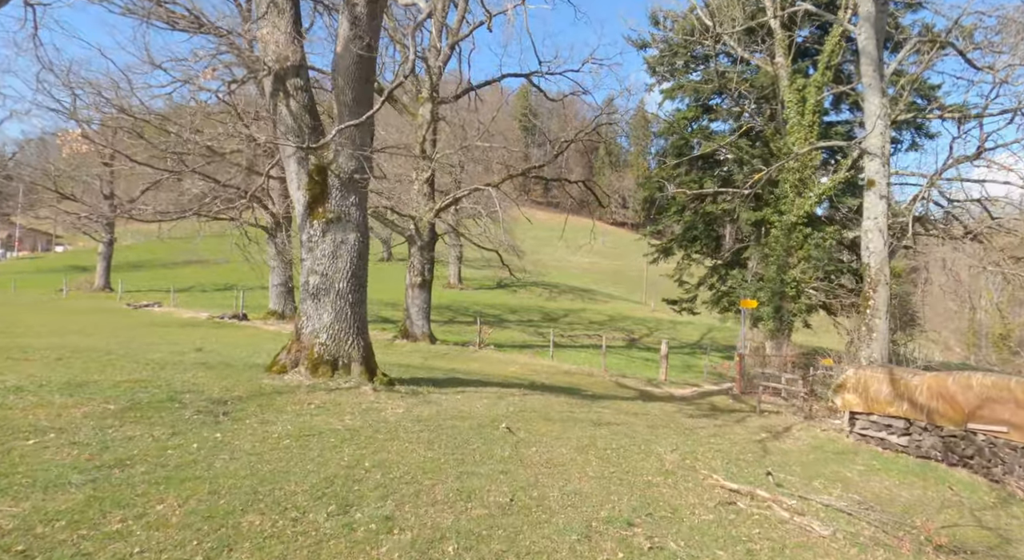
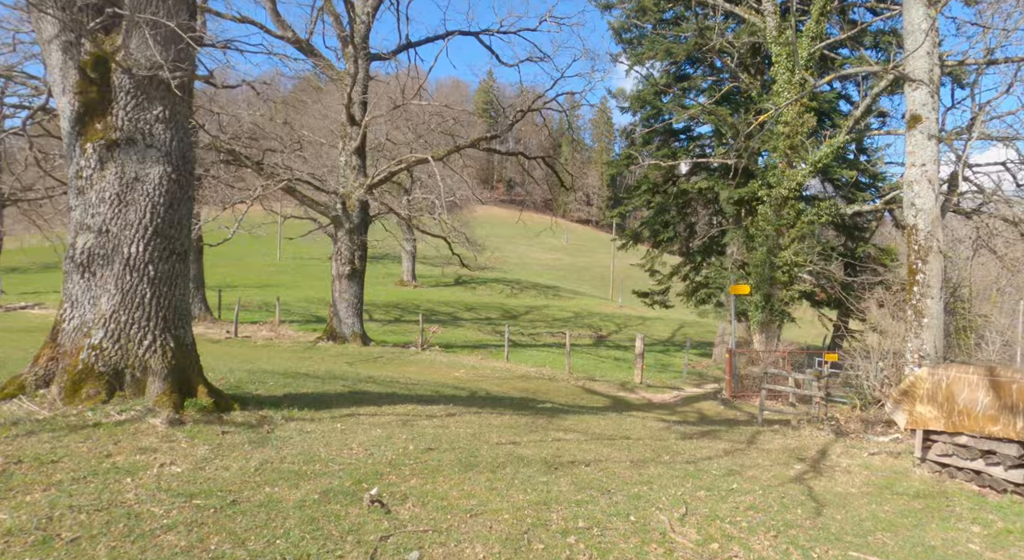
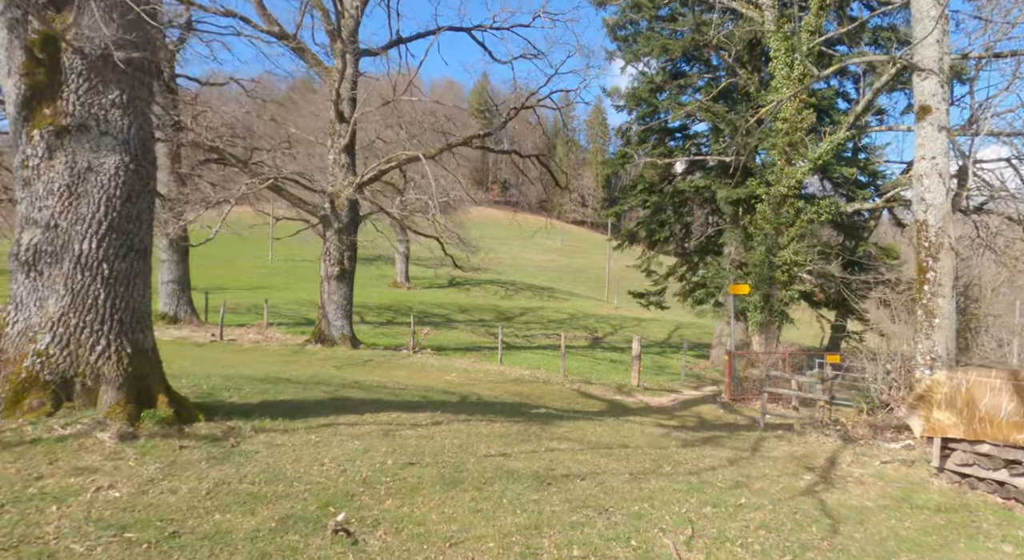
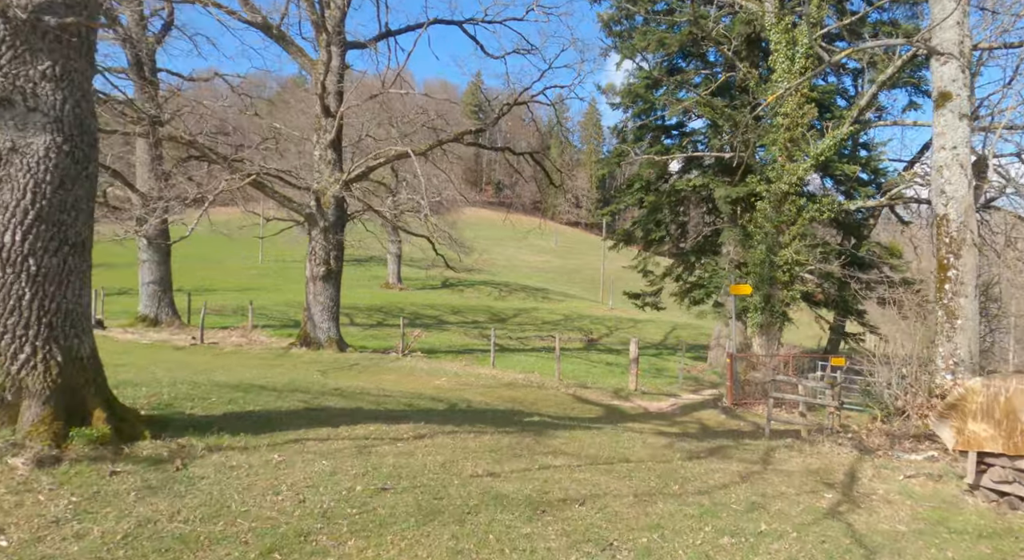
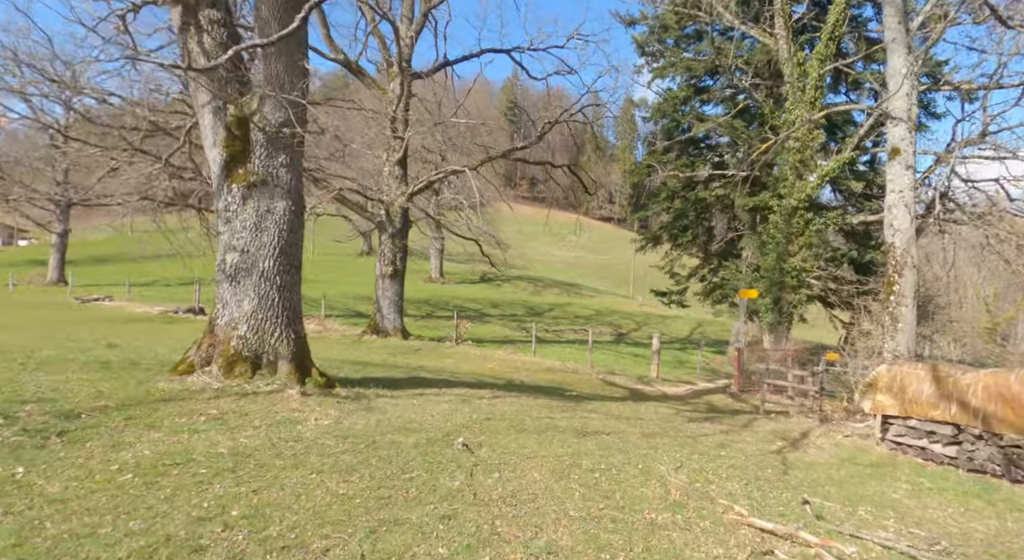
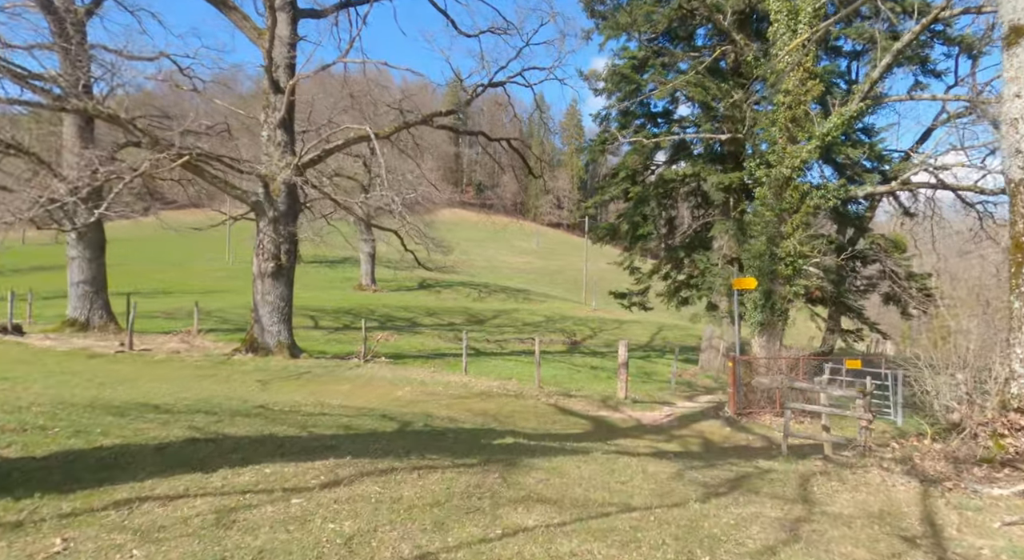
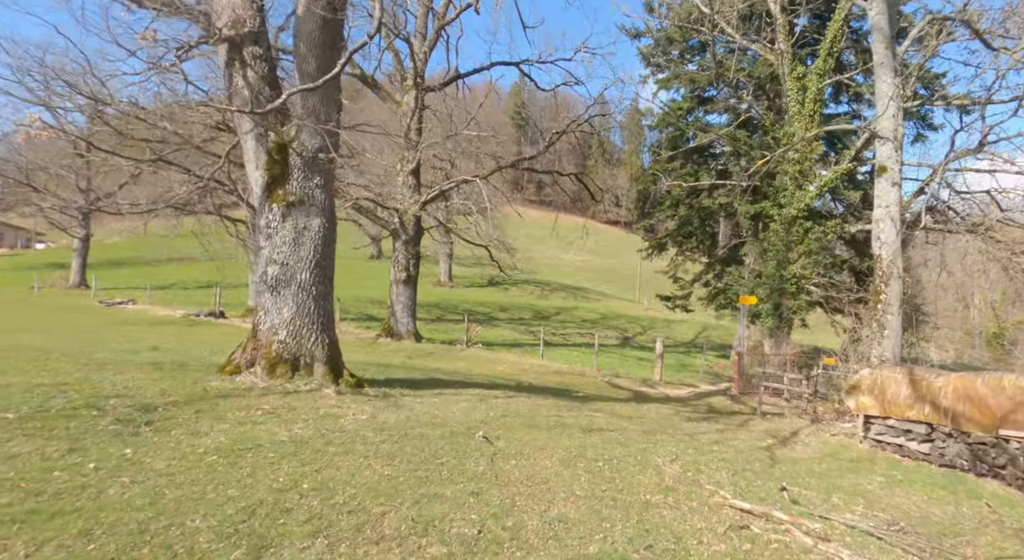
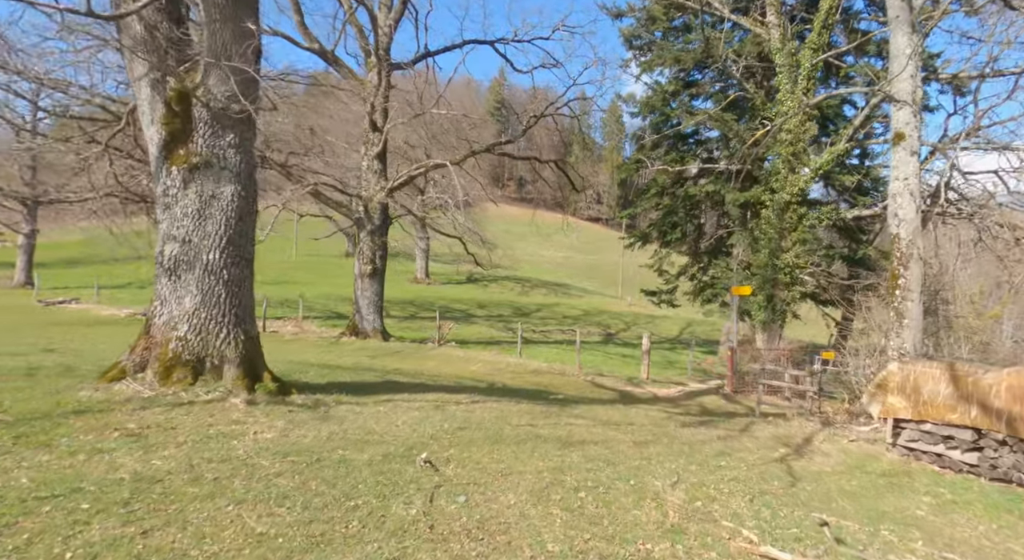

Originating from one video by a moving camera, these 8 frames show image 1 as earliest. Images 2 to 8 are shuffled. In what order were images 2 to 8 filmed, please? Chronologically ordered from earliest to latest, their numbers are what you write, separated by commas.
7, 5, 8, 2, 3, 4, 6
